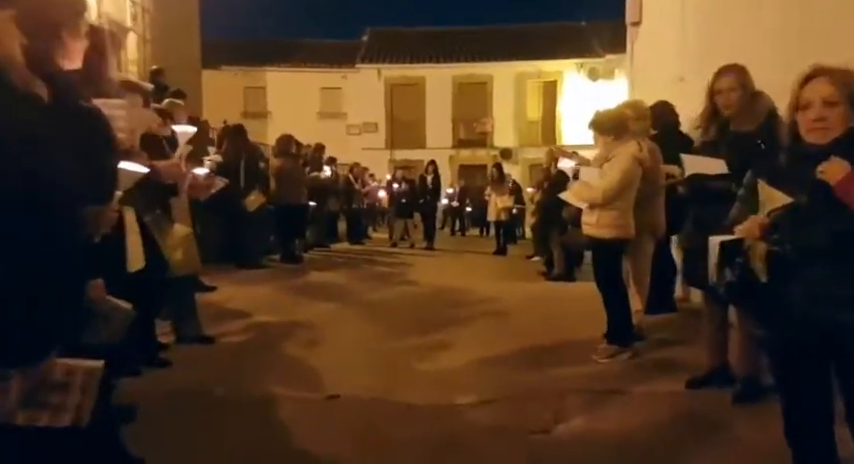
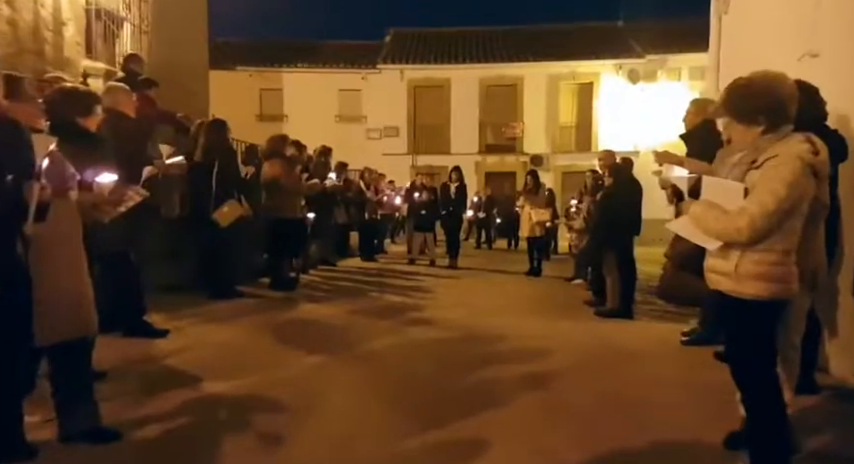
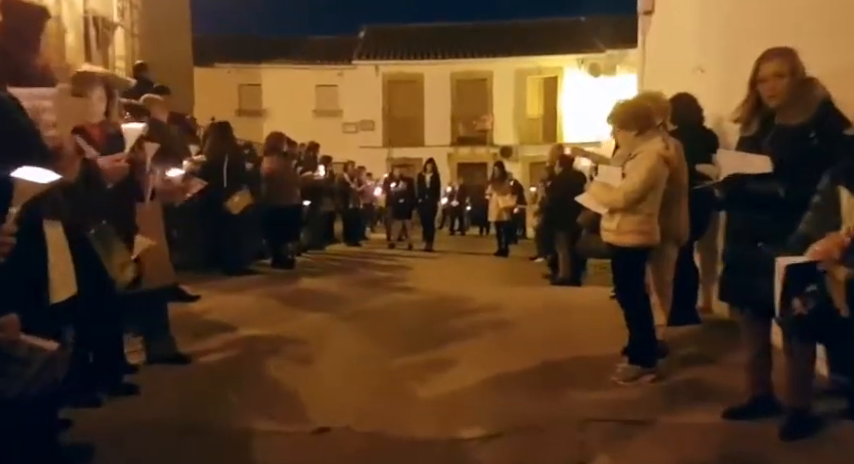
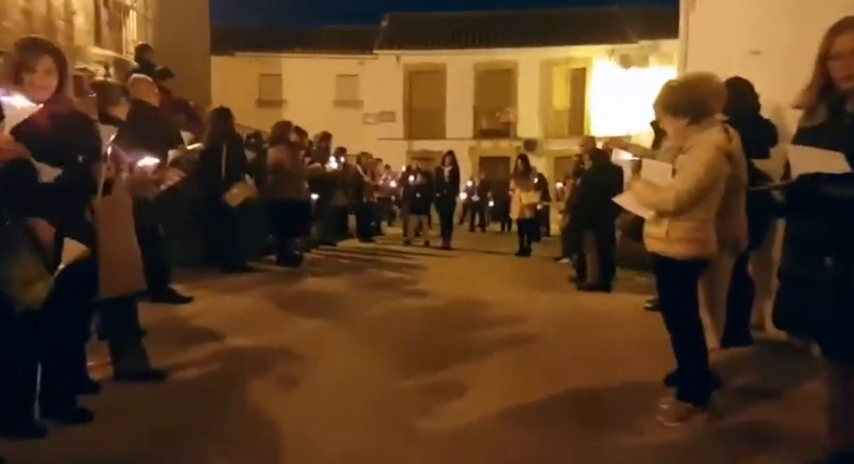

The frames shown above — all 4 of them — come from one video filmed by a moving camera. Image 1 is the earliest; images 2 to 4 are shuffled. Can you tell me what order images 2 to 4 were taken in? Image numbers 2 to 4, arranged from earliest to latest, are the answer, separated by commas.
3, 4, 2
